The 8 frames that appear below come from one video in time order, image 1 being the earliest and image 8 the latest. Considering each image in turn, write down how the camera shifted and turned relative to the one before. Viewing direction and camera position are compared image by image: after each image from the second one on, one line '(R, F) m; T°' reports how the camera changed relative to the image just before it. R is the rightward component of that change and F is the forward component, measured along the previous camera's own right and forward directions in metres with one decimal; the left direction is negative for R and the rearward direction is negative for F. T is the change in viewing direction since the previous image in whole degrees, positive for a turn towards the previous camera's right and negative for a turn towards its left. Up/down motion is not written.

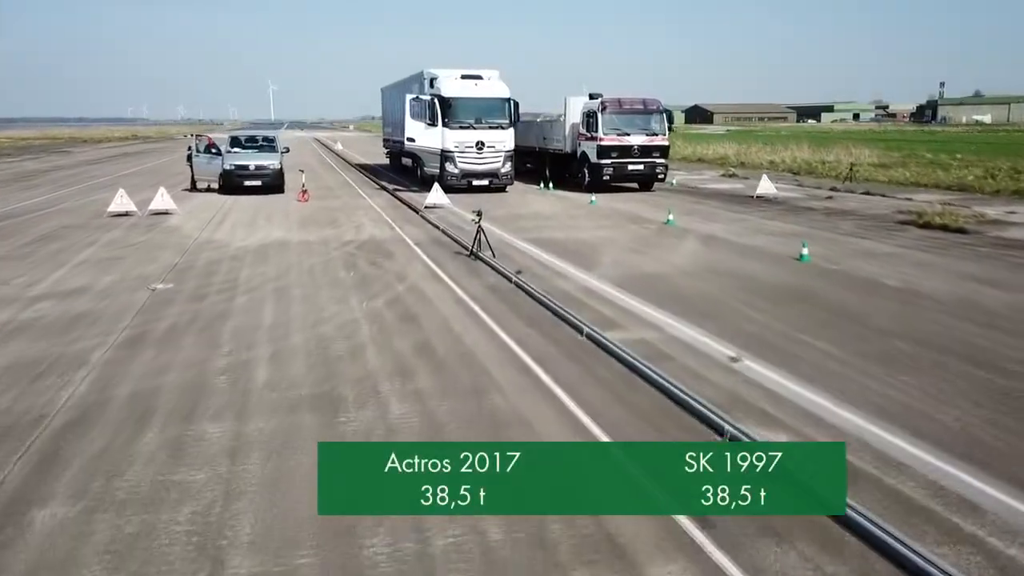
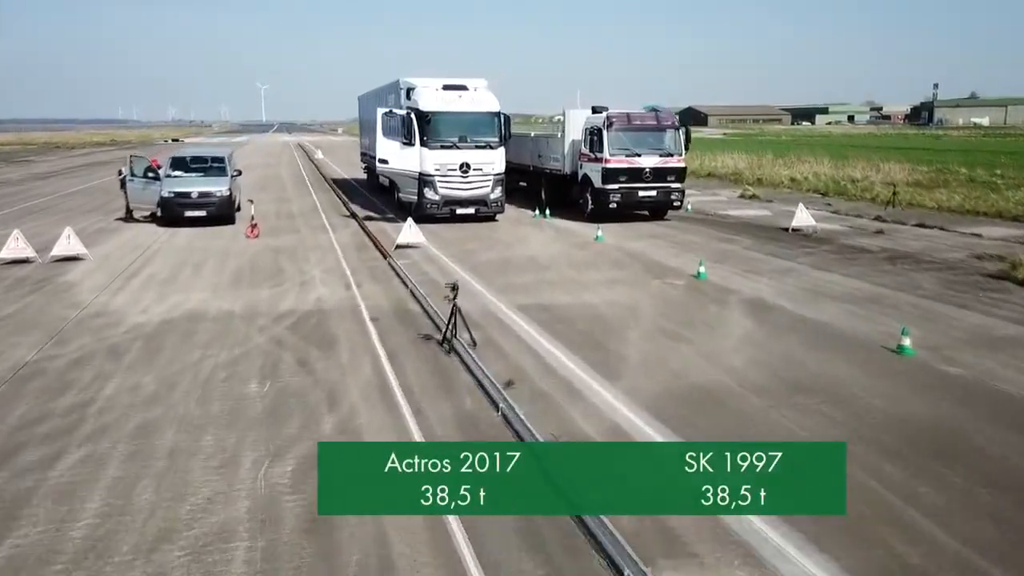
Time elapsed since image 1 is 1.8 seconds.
(+0.1, +3.8) m; +1°
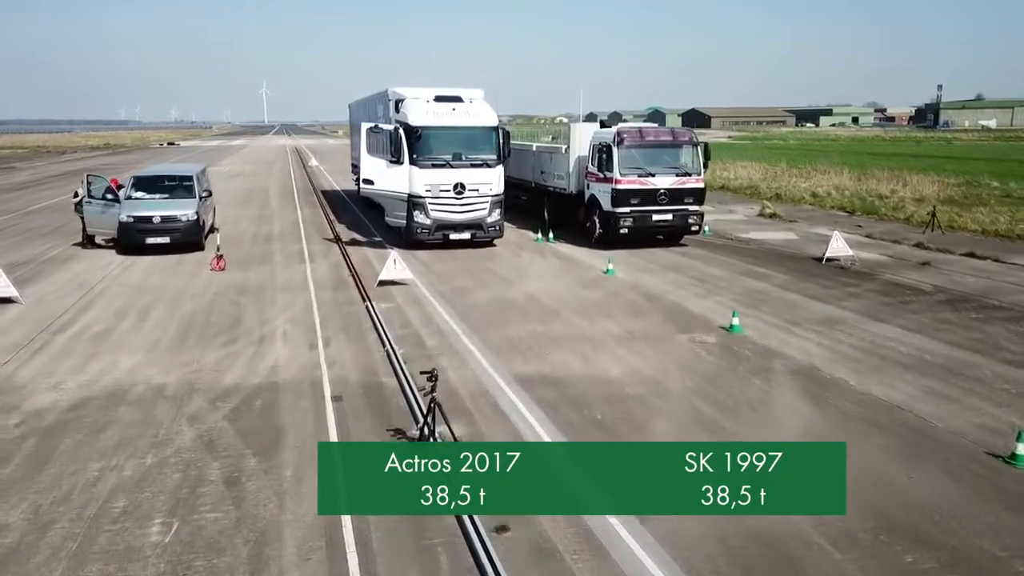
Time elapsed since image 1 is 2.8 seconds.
(+0.1, +2.2) m; 0°
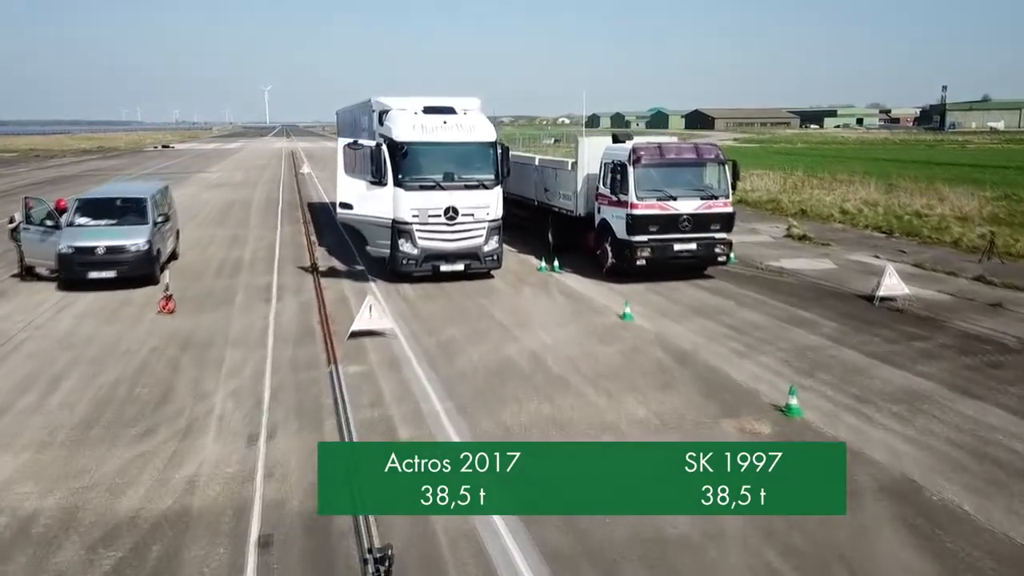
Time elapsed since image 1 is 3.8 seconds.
(0.0, +2.5) m; 0°
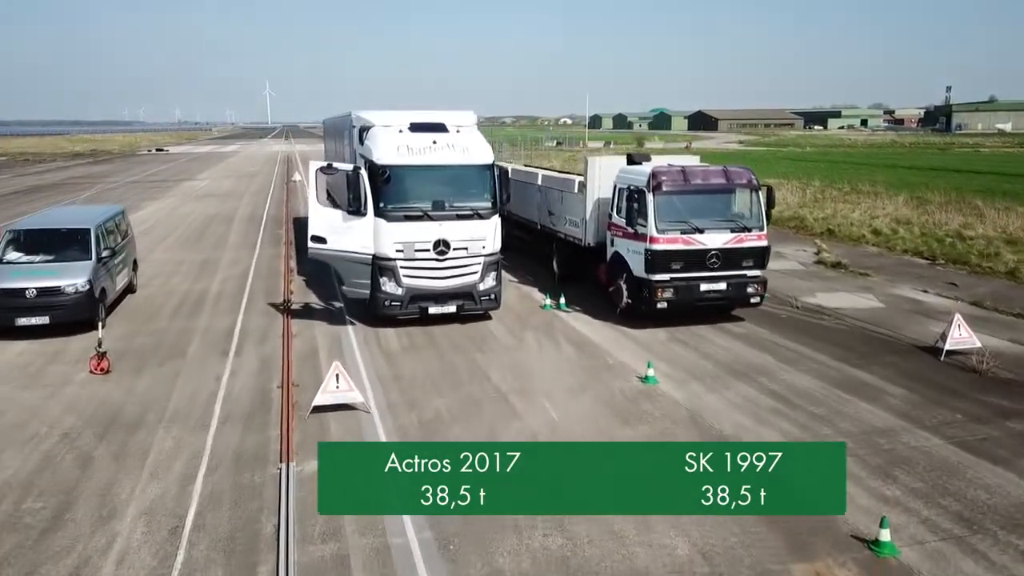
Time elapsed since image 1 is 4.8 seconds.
(0.0, +2.3) m; 0°
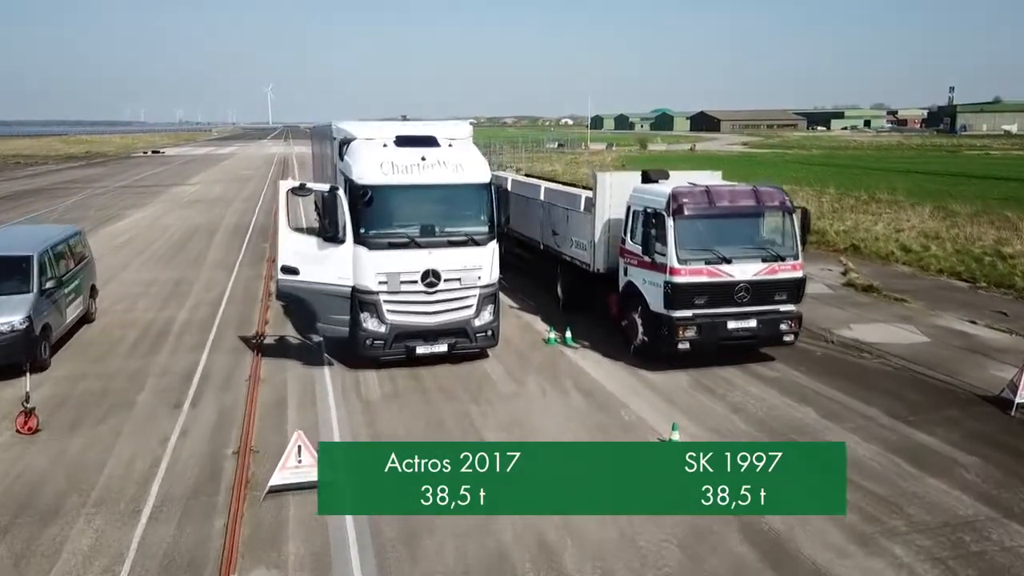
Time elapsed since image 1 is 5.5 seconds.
(0.0, +1.8) m; 0°
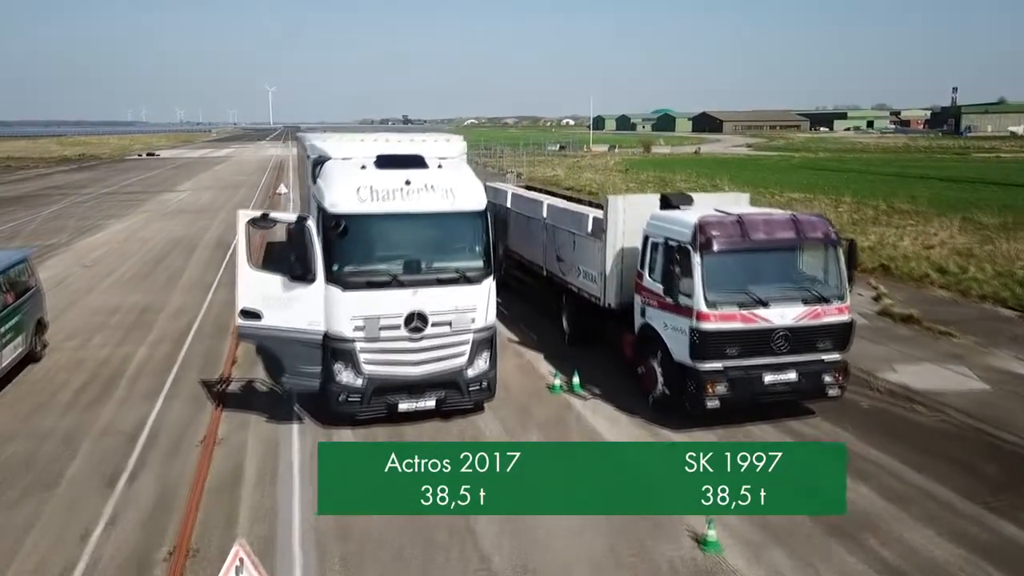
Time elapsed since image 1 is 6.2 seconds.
(0.0, +1.8) m; 0°
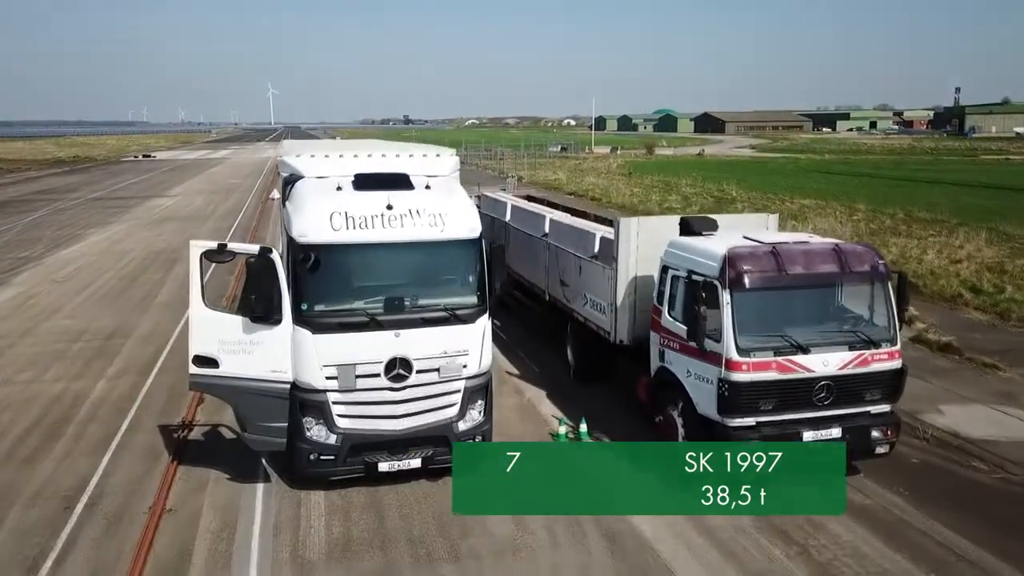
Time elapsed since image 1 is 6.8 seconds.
(0.0, +1.5) m; 0°
